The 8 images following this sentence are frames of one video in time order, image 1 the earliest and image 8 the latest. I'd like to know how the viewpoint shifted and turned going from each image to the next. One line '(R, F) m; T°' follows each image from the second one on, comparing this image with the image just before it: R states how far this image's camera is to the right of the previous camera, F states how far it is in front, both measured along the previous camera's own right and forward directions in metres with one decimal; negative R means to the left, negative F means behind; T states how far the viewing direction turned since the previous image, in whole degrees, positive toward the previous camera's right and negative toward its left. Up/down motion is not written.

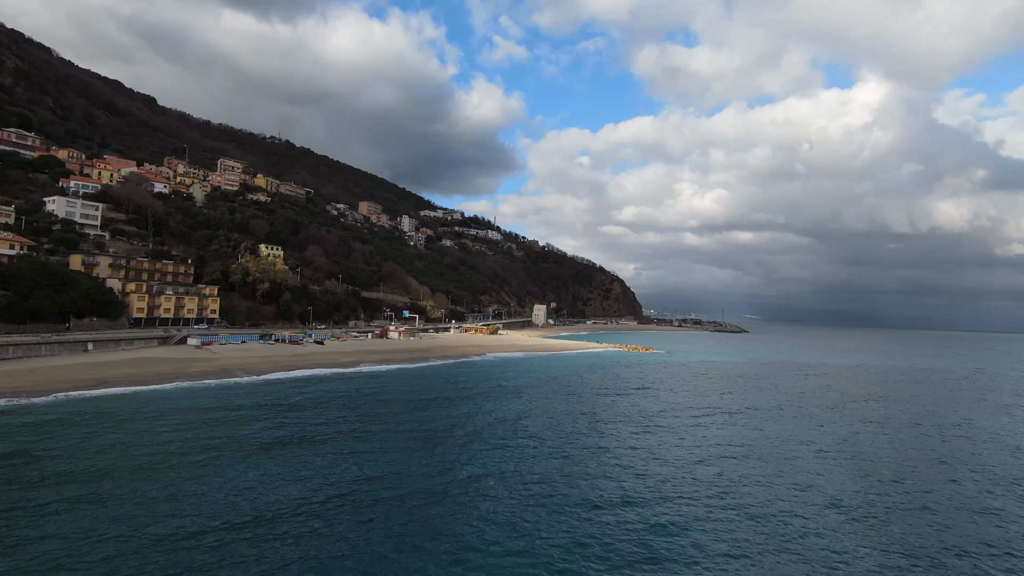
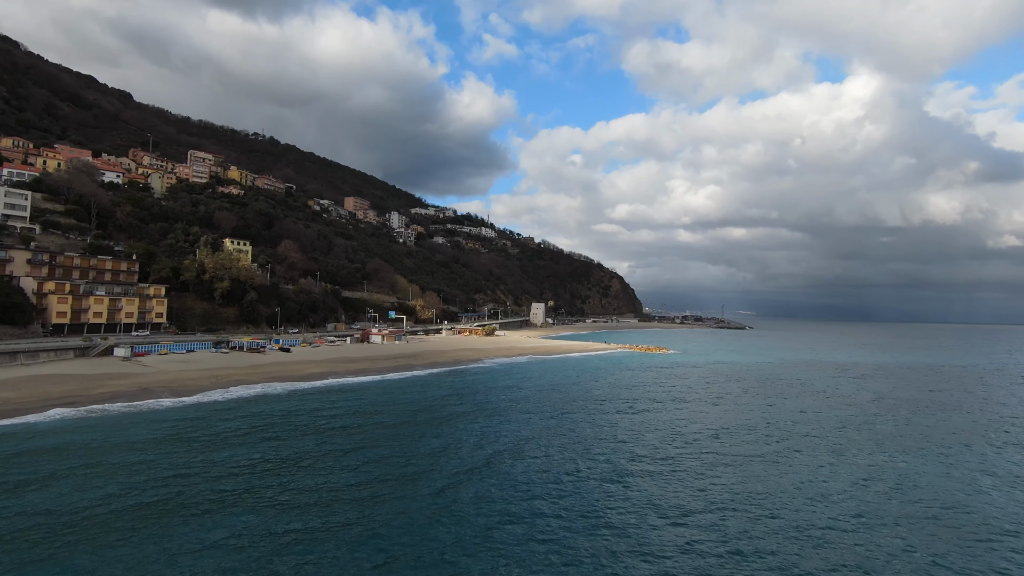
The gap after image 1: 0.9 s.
(-0.2, +7.3) m; +1°
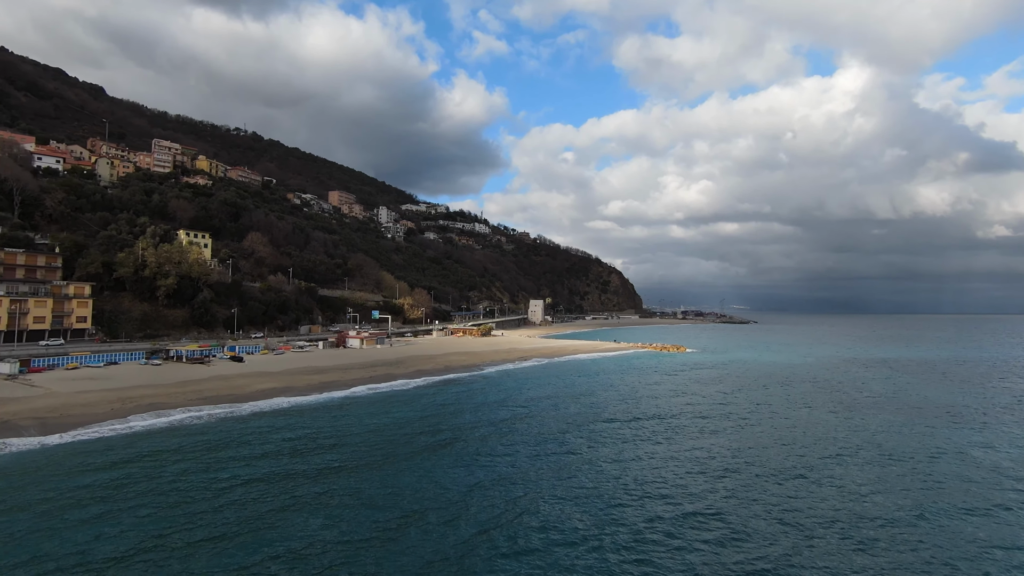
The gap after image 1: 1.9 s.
(-0.4, +7.6) m; +1°
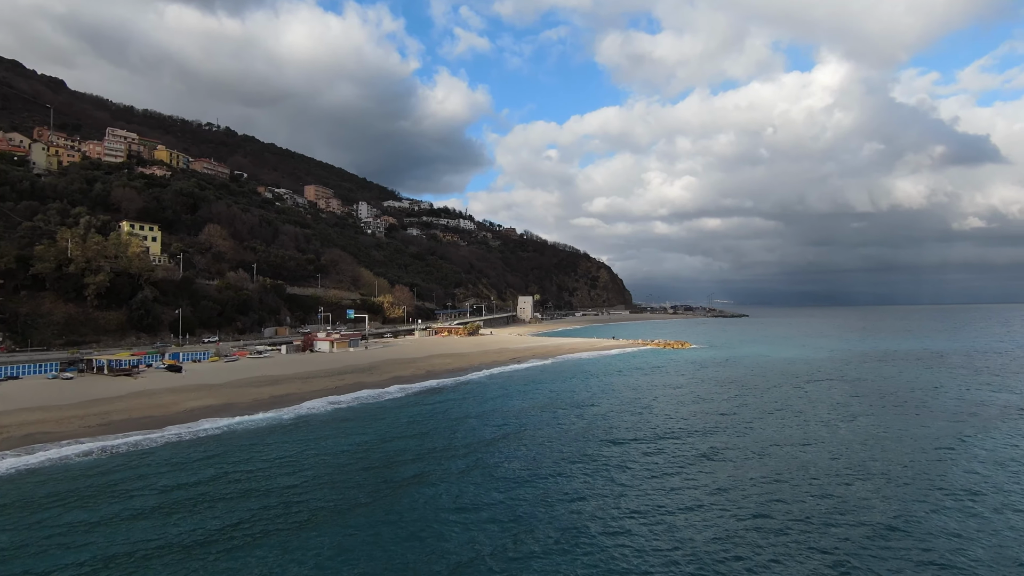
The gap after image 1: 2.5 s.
(-0.3, +5.5) m; +2°
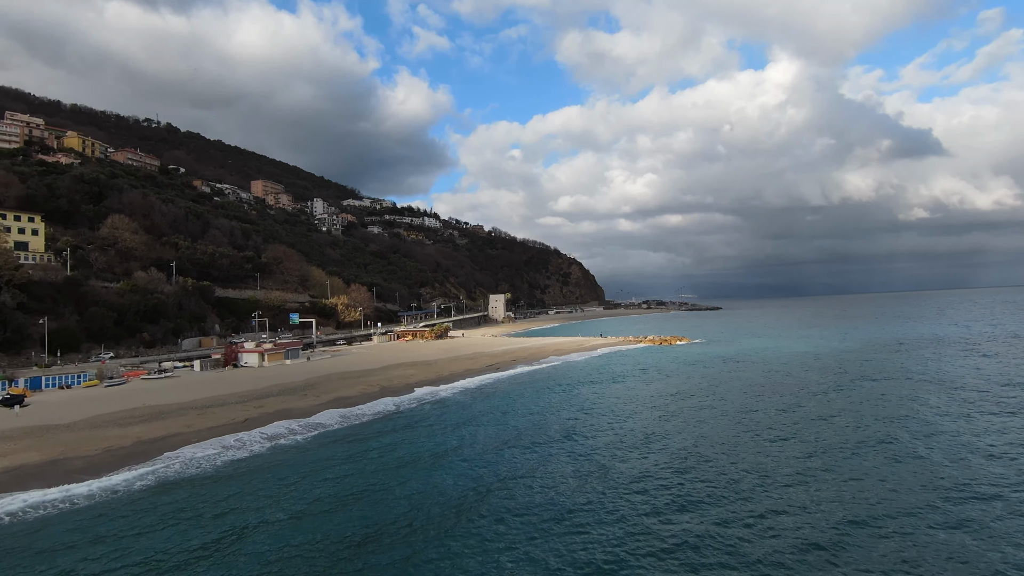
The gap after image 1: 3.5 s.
(-0.5, +7.7) m; +4°
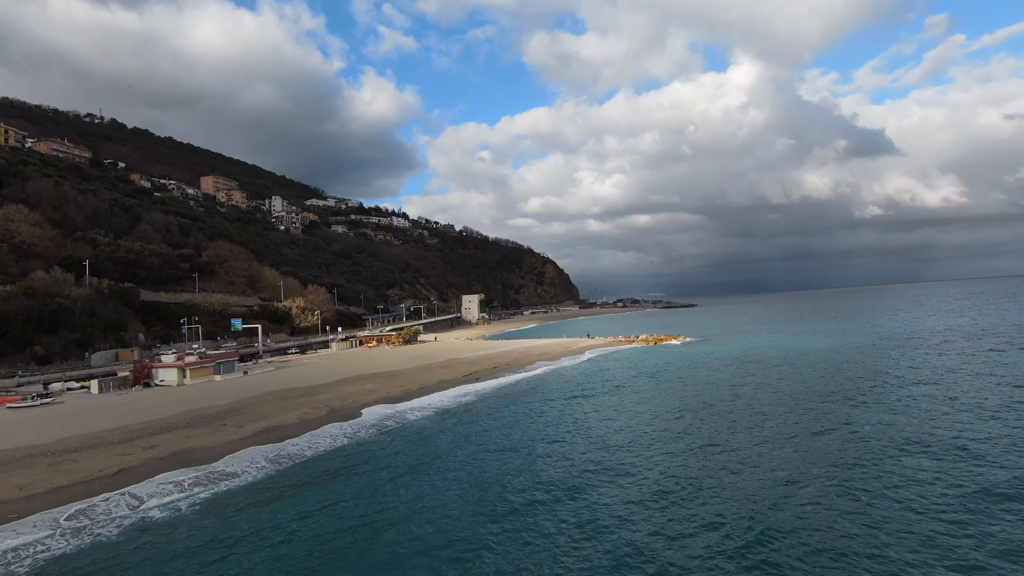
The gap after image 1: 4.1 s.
(-0.5, +5.6) m; +3°
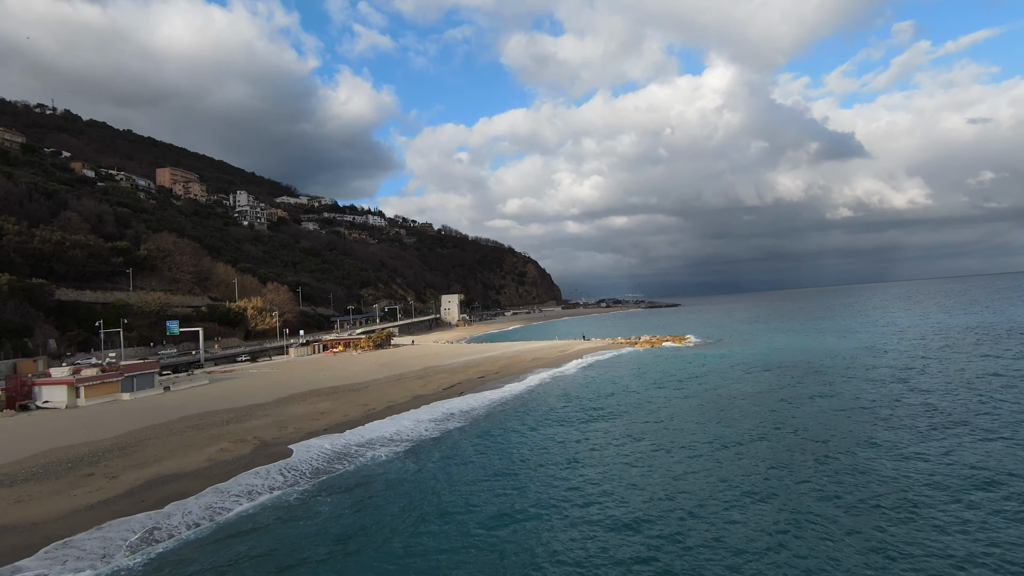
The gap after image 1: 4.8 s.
(-0.6, +5.6) m; +2°
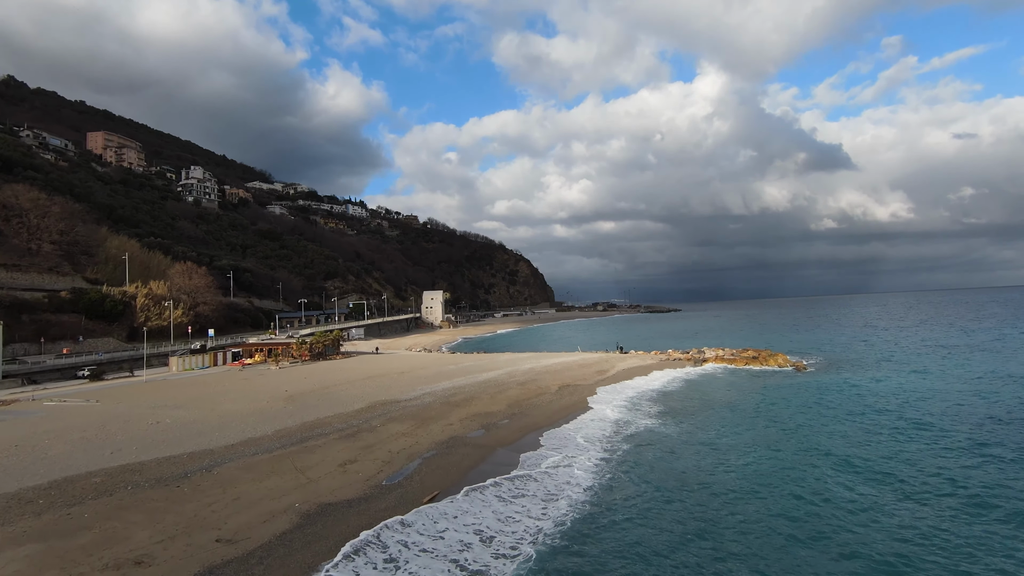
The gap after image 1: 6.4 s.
(-1.2, +13.8) m; +2°
